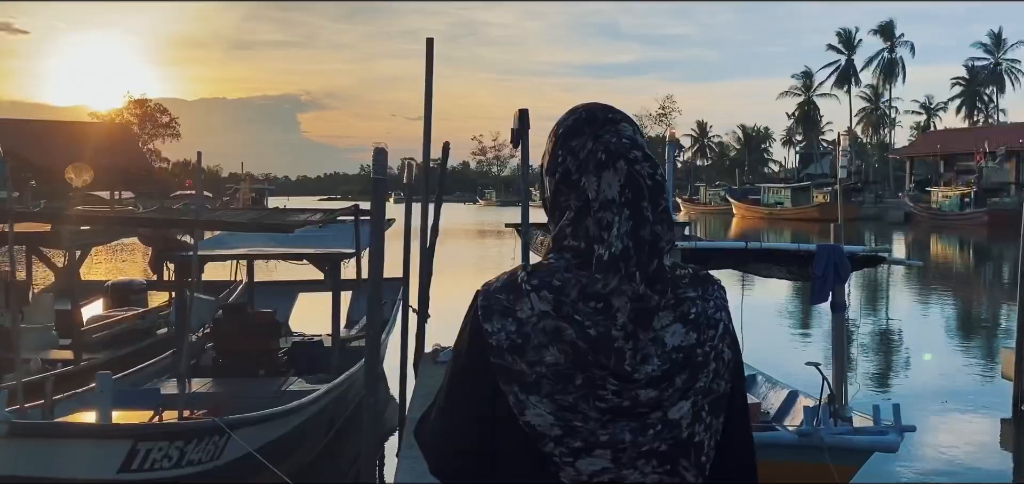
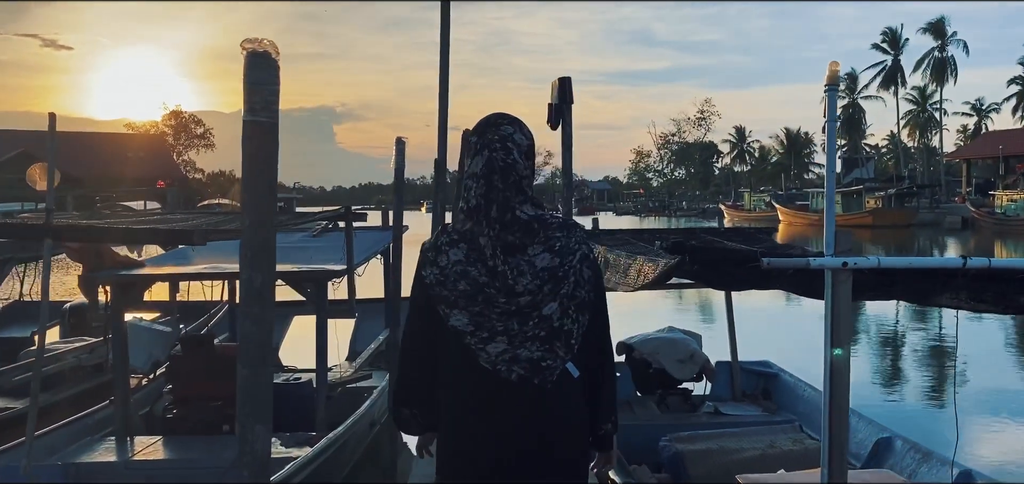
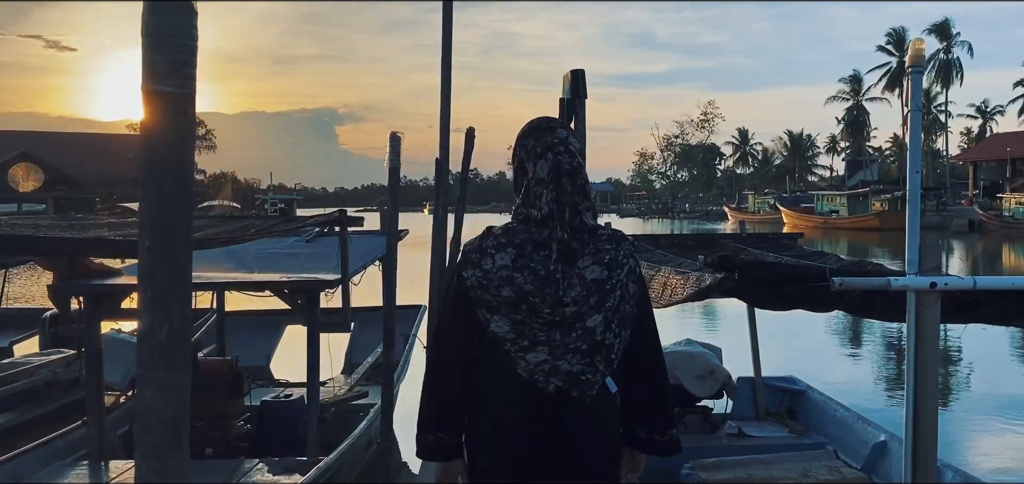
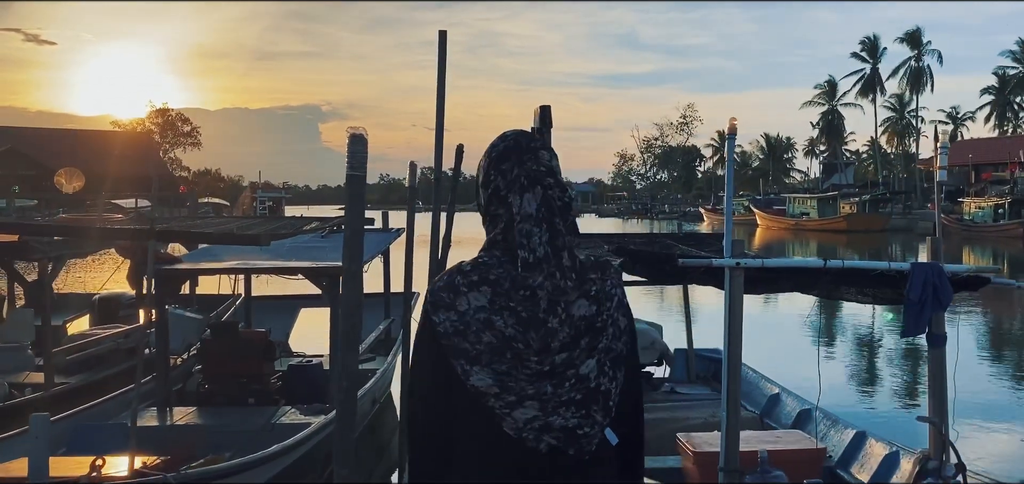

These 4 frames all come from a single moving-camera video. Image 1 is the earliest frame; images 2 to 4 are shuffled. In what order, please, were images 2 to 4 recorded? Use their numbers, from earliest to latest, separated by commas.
4, 2, 3
